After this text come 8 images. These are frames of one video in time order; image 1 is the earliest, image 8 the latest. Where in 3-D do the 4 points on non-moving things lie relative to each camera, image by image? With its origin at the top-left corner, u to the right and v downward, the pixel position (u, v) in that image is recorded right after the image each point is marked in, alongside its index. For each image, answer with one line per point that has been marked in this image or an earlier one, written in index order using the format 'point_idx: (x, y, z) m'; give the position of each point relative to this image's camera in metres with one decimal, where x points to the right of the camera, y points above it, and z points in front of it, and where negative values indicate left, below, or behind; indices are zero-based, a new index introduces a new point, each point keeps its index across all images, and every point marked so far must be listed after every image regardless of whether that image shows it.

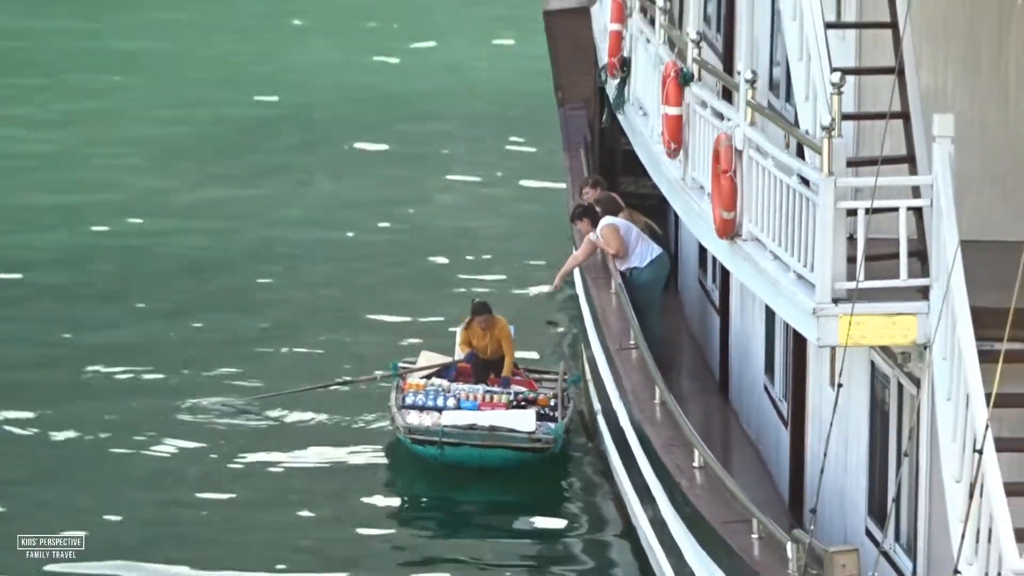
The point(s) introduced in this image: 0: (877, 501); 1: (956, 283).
0: (+3.5, -2.0, +7.5) m
1: (+3.8, +0.1, +6.5) m
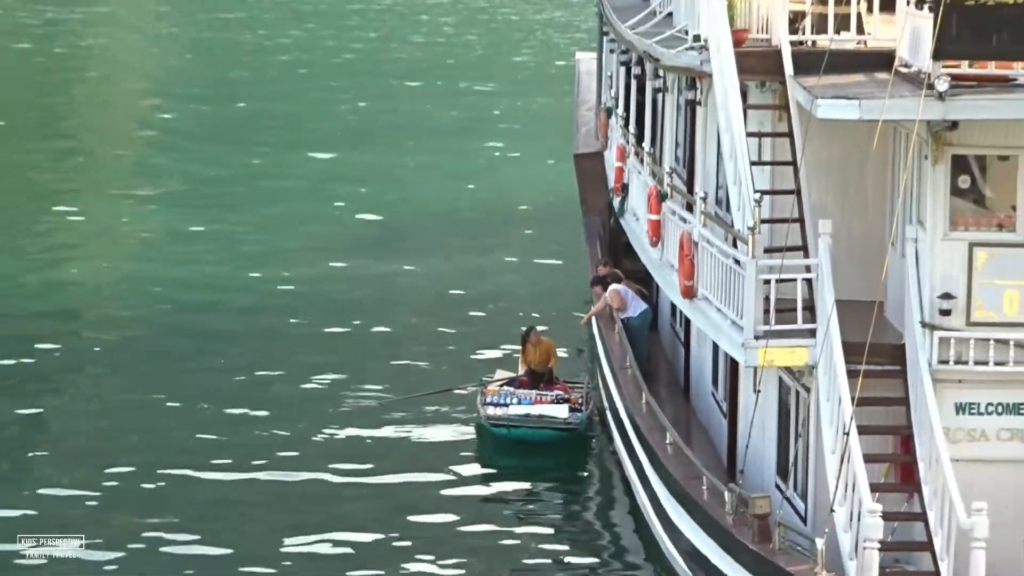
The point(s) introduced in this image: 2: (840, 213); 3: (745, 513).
0: (+4.1, -2.7, +11.6) m
1: (+4.4, -0.5, +10.6) m
2: (+5.1, +1.2, +12.2) m
3: (+3.3, -3.2, +11.0) m
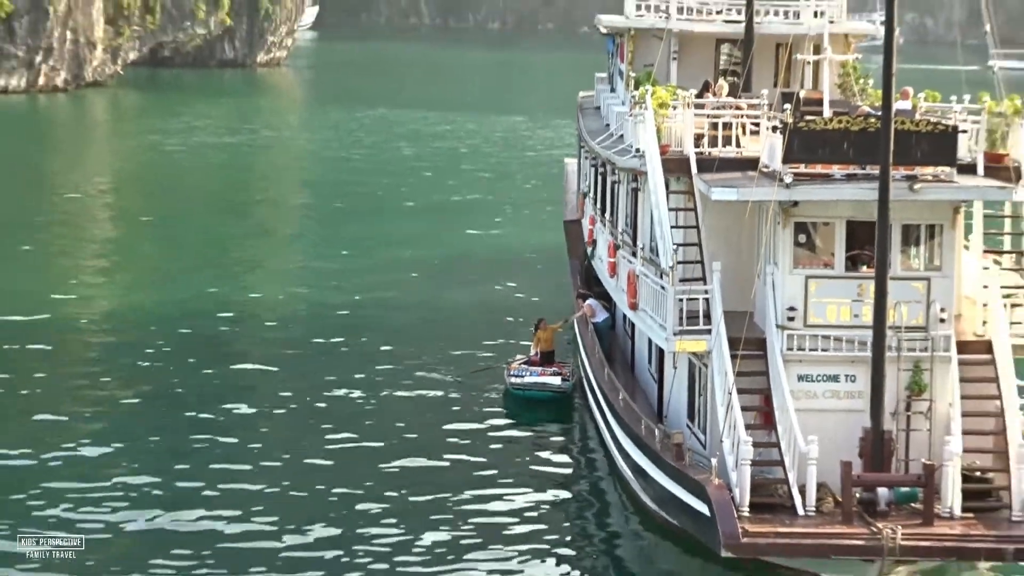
0: (+4.4, -3.0, +18.6) m
1: (+4.7, -0.9, +17.7) m
2: (+5.4, +0.8, +19.3) m
3: (+3.6, -3.6, +18.0) m
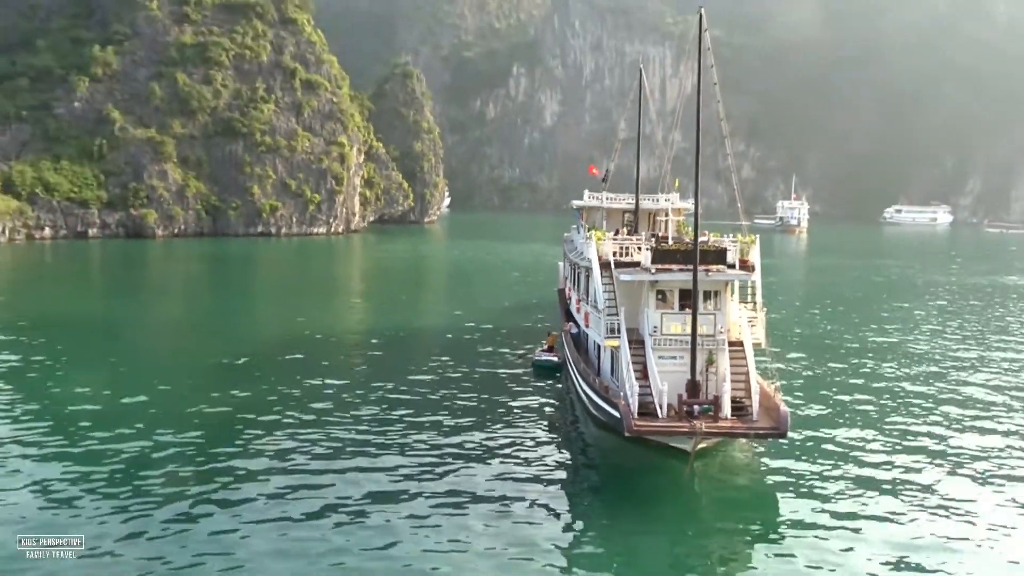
0: (+5.6, -4.7, +42.6) m
1: (+6.0, -2.5, +41.8) m
2: (+6.6, -0.9, +43.5) m
3: (+4.9, -5.2, +41.9) m
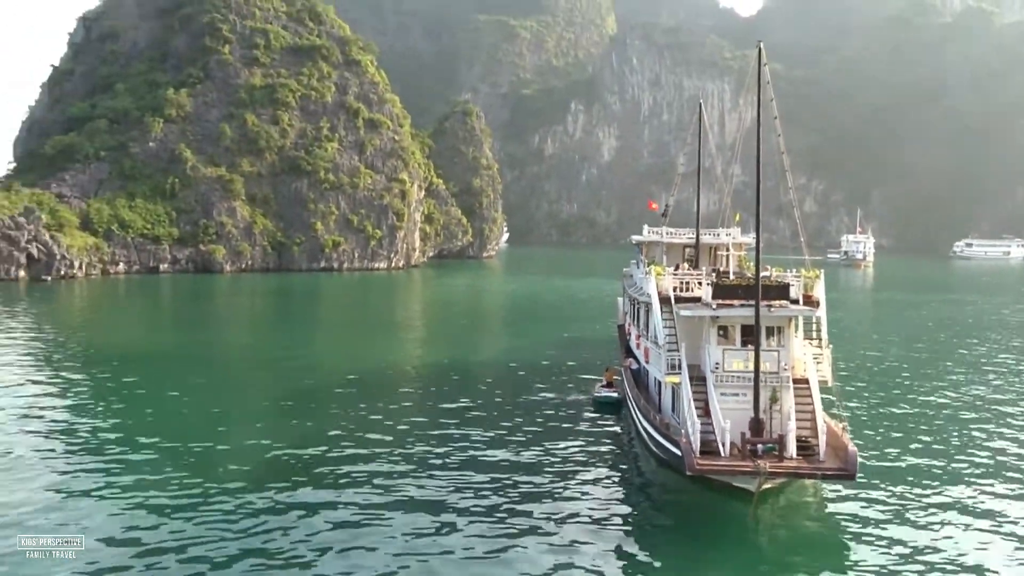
0: (+8.8, -6.6, +41.8) m
1: (+9.1, -4.4, +41.1) m
2: (+9.9, -2.9, +42.9) m
3: (+8.1, -7.1, +41.2) m
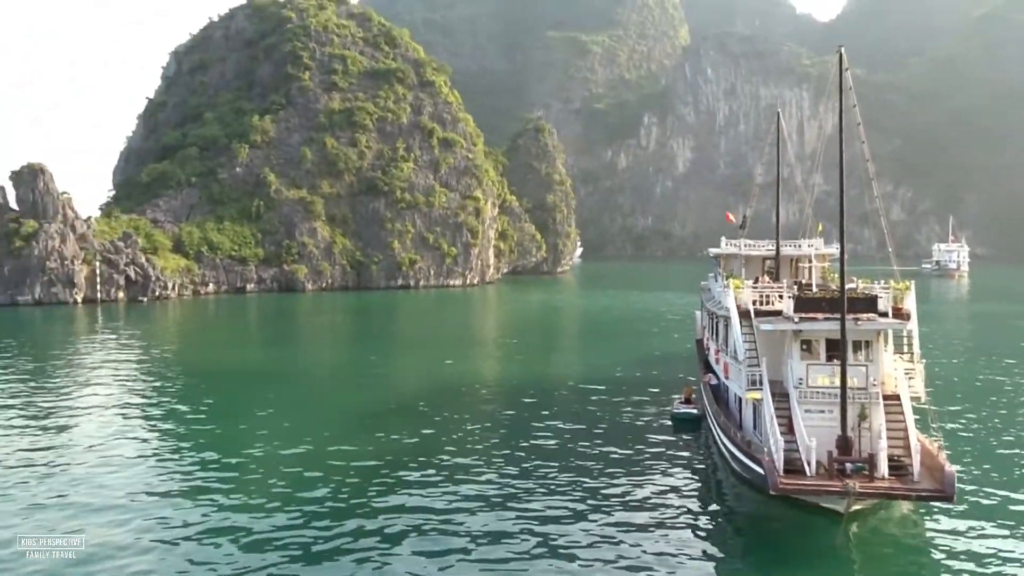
0: (+12.8, -7.3, +40.6) m
1: (+13.1, -5.1, +39.9) m
2: (+14.0, -3.6, +41.6) m
3: (+12.0, -7.8, +40.0) m
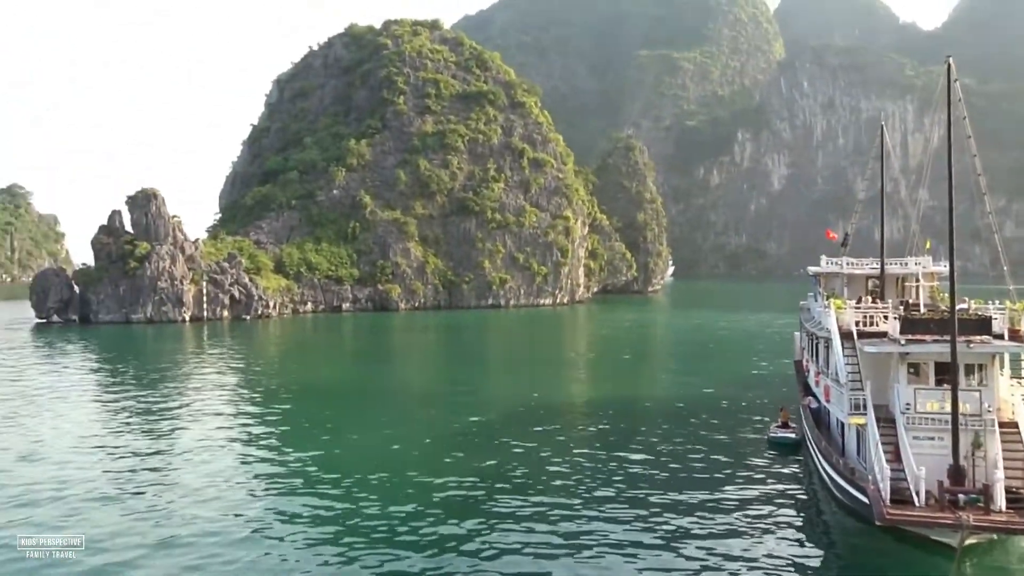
0: (+17.5, -8.4, +38.9) m
1: (+17.7, -6.1, +38.3) m
2: (+18.8, -4.7, +39.9) m
3: (+16.7, -8.9, +38.4) m
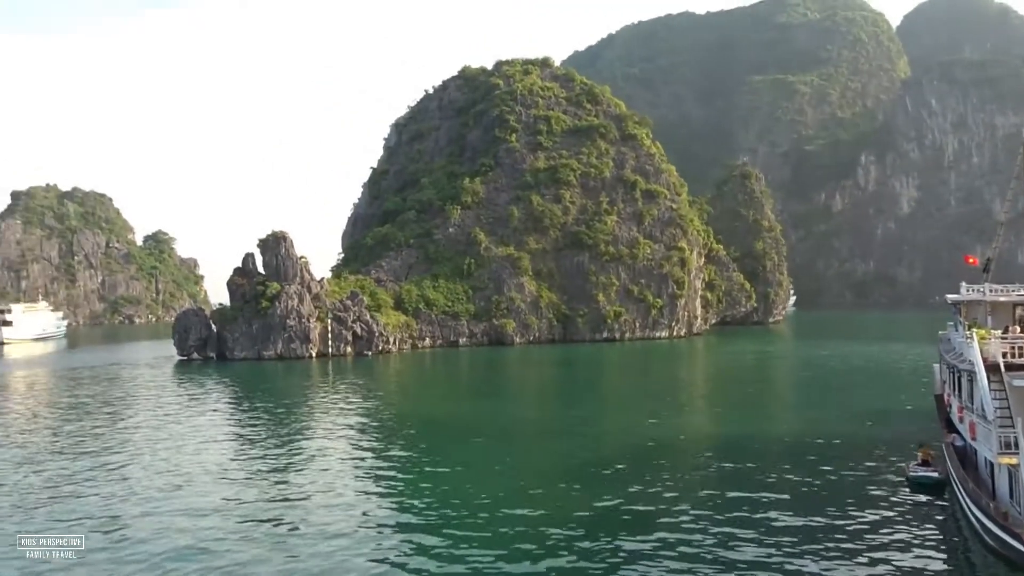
0: (+23.3, -9.7, +36.0) m
1: (+23.4, -7.5, +35.4) m
2: (+24.6, -6.0, +36.9) m
3: (+22.4, -10.2, +35.6) m
